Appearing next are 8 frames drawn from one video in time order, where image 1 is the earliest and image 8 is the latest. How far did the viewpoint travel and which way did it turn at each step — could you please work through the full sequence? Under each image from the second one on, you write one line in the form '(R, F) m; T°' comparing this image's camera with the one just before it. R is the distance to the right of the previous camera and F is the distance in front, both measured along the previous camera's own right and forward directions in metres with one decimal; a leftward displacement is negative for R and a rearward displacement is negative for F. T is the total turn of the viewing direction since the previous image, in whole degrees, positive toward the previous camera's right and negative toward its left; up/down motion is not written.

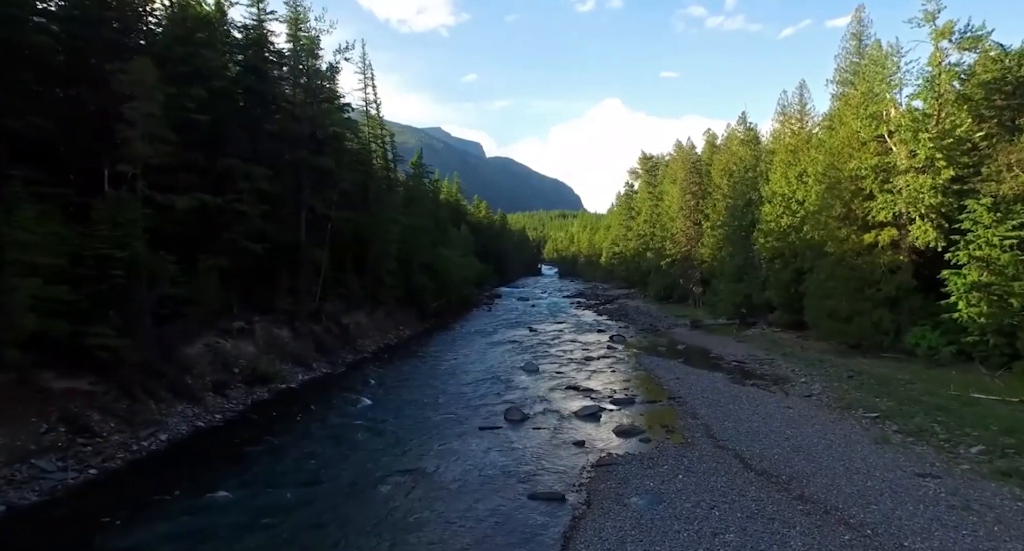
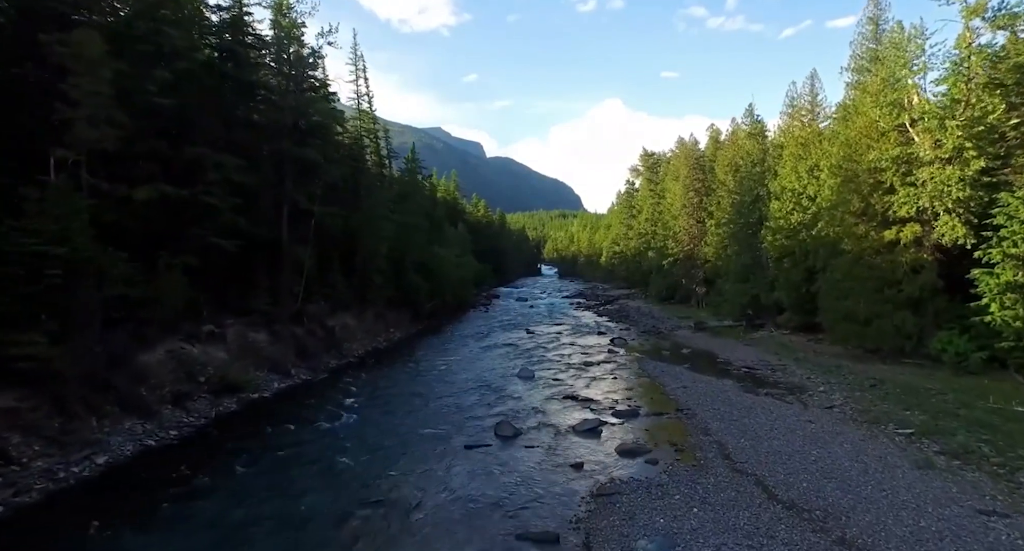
(+0.3, +2.0) m; 0°
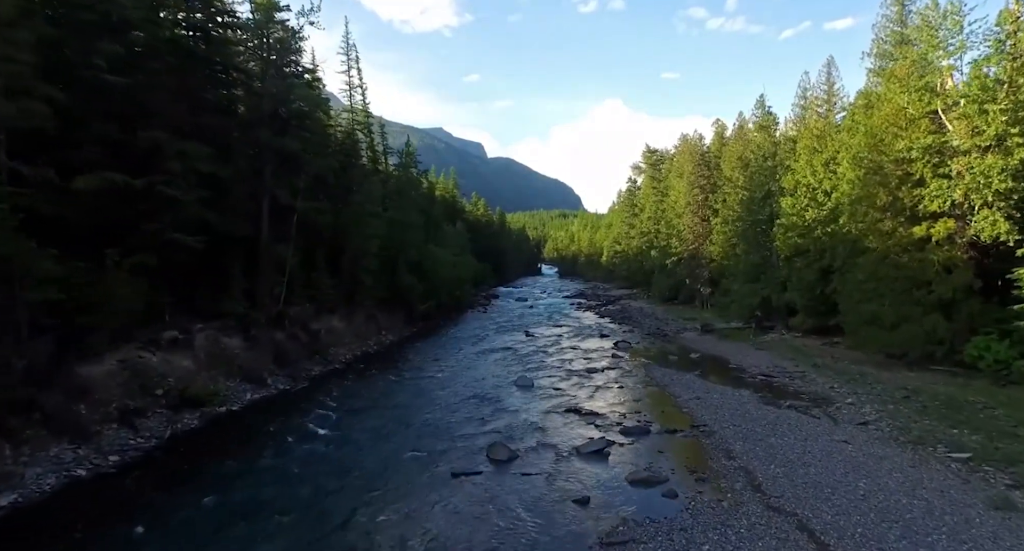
(+0.2, +2.3) m; 0°
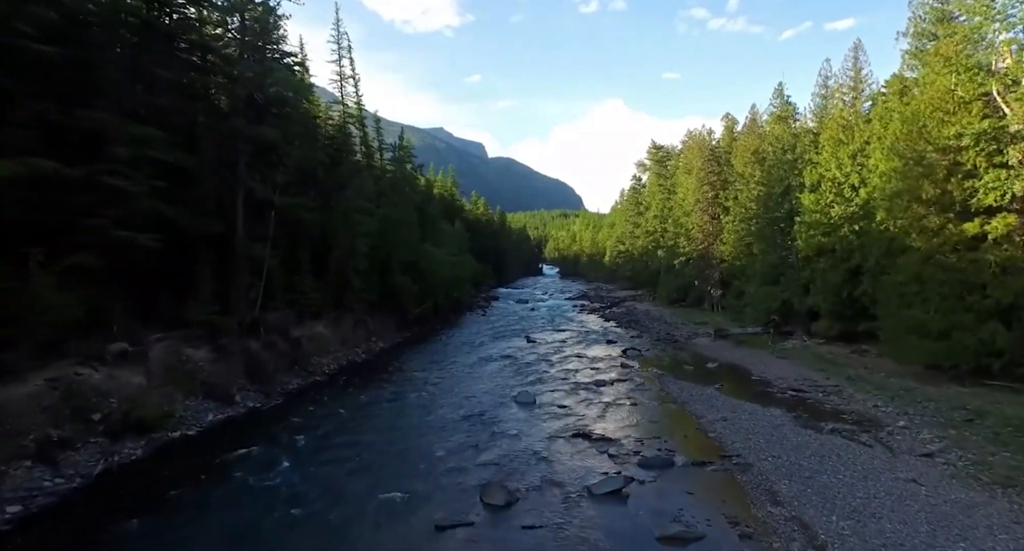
(+0.1, +2.9) m; 0°
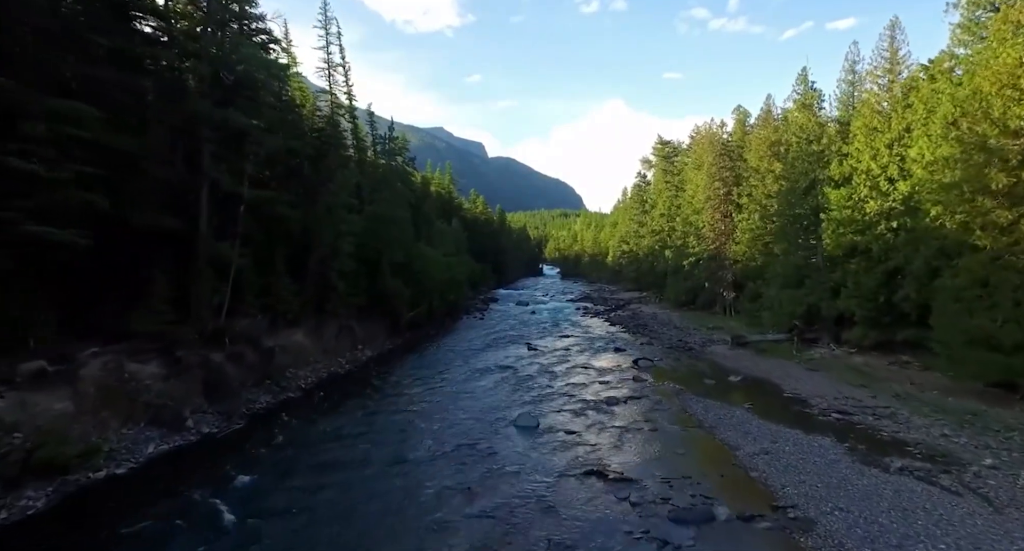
(0.0, +3.3) m; 0°
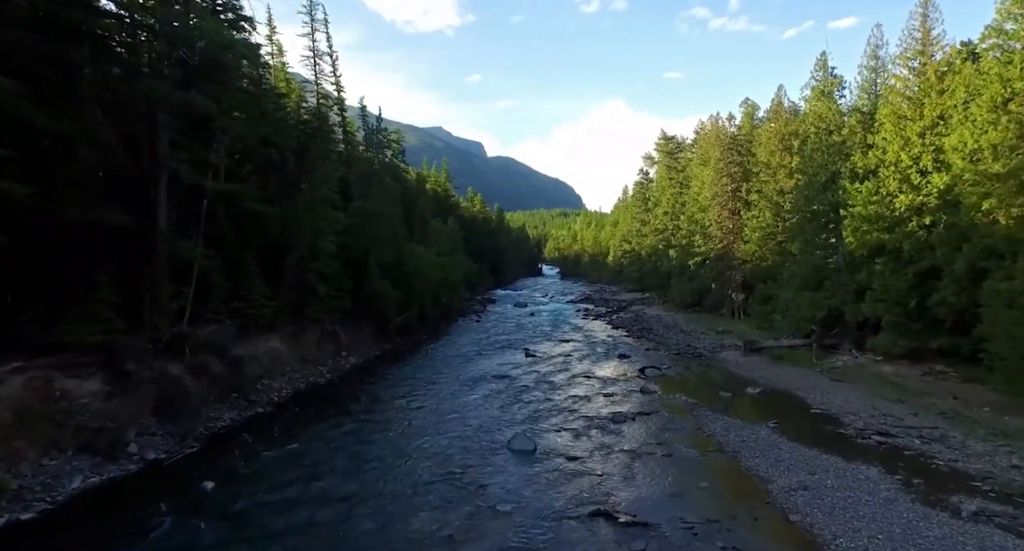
(+0.2, +2.7) m; 0°
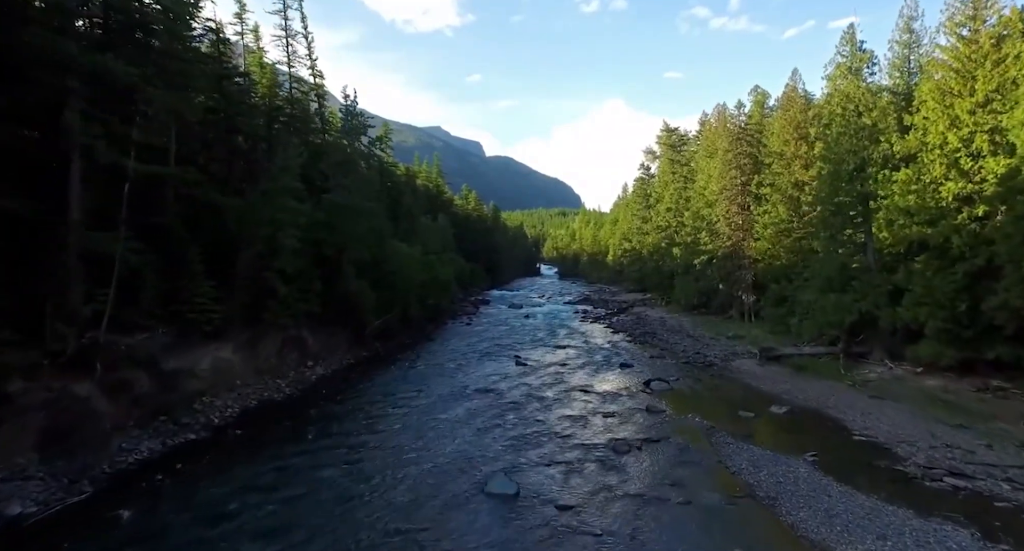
(+0.6, +3.8) m; 0°
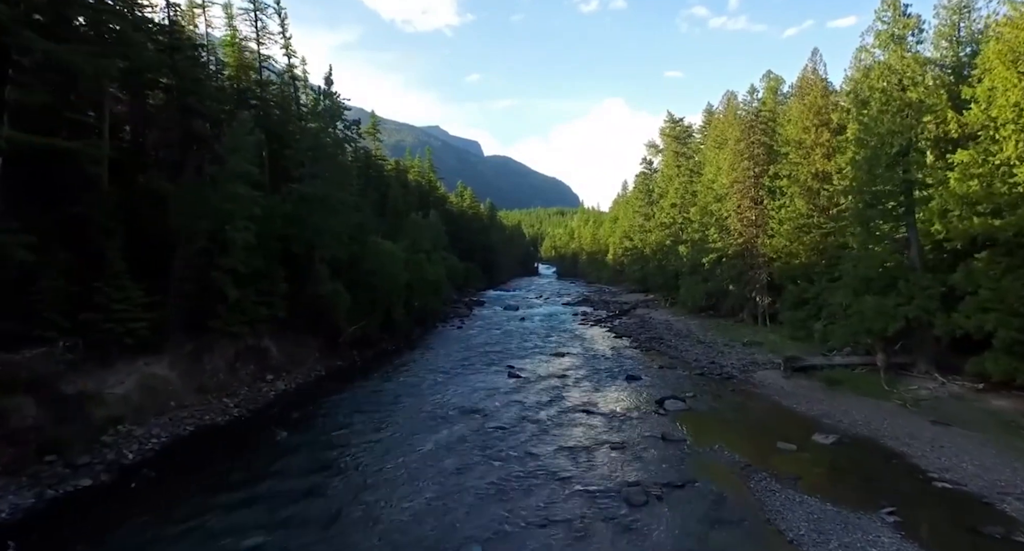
(+0.4, +4.1) m; 0°
